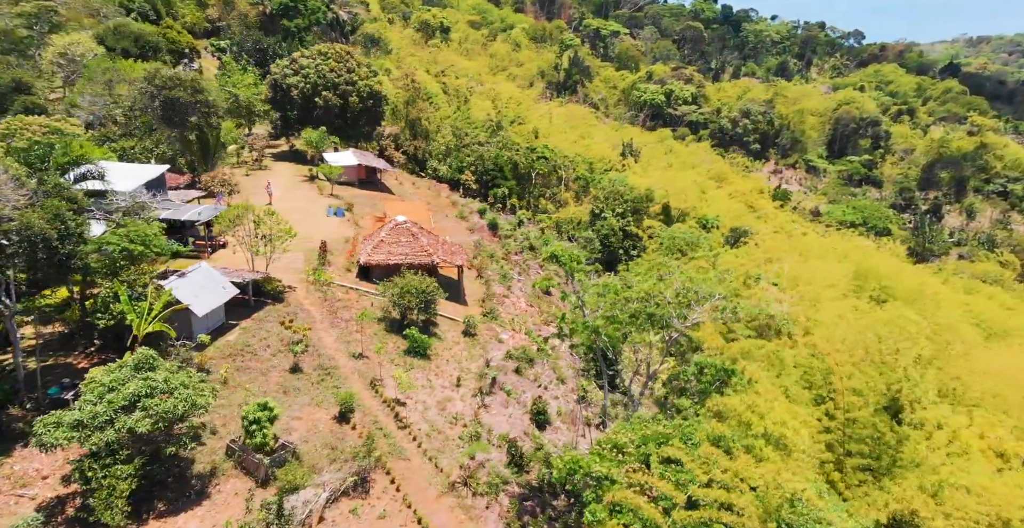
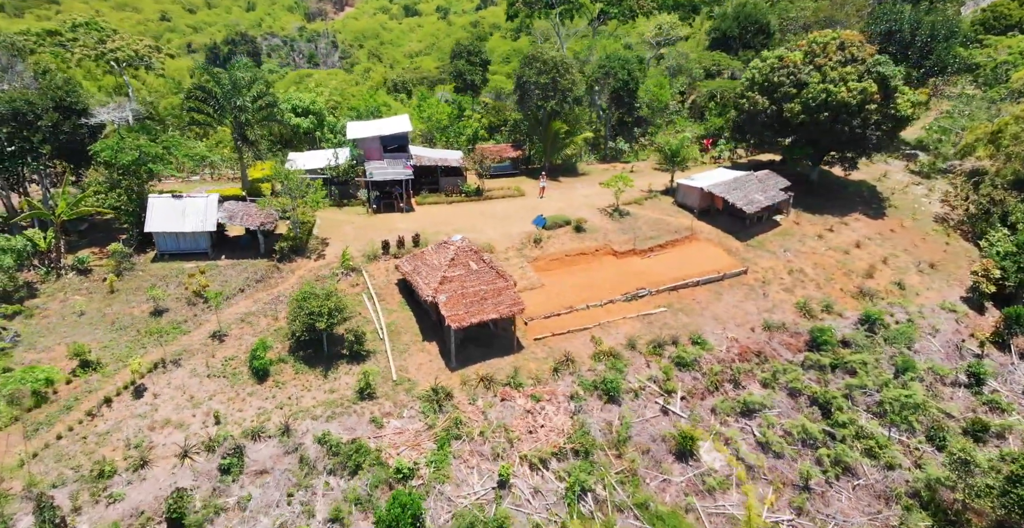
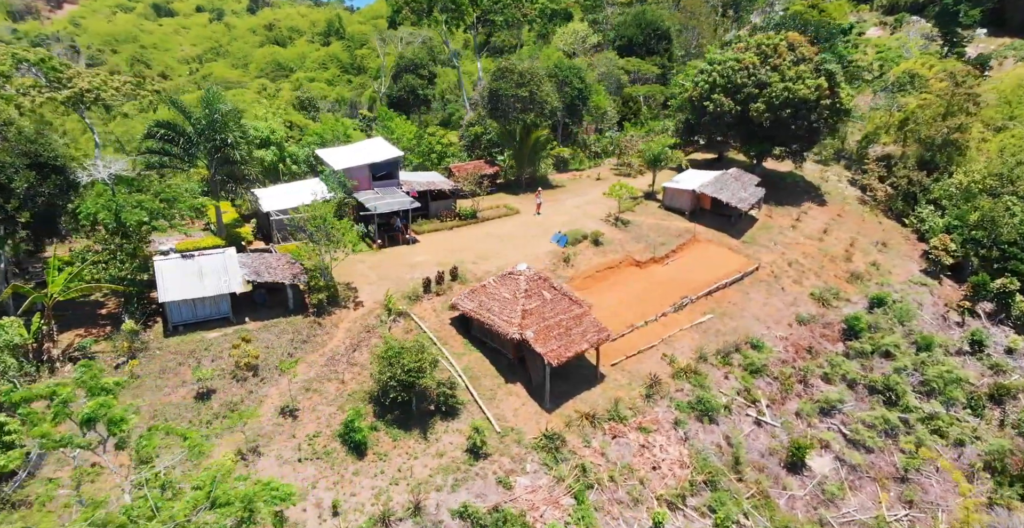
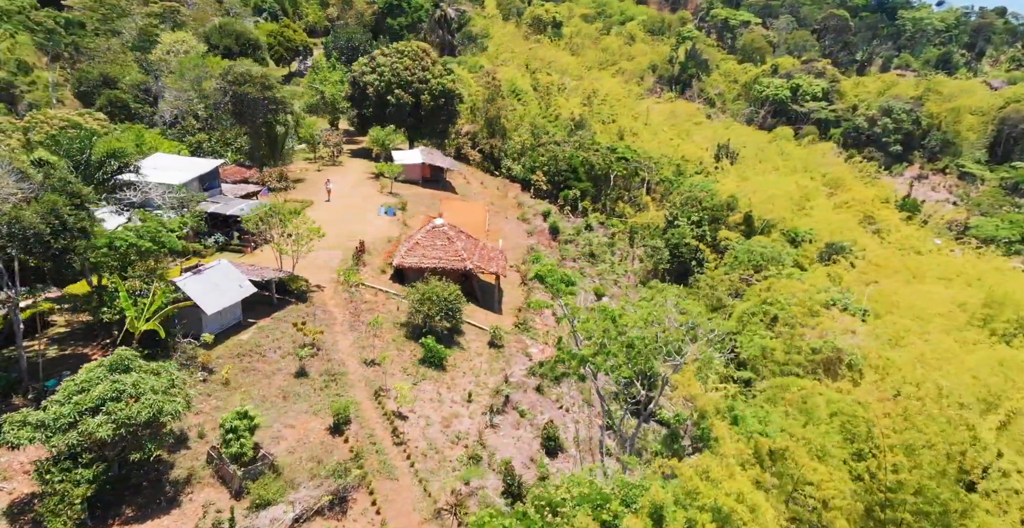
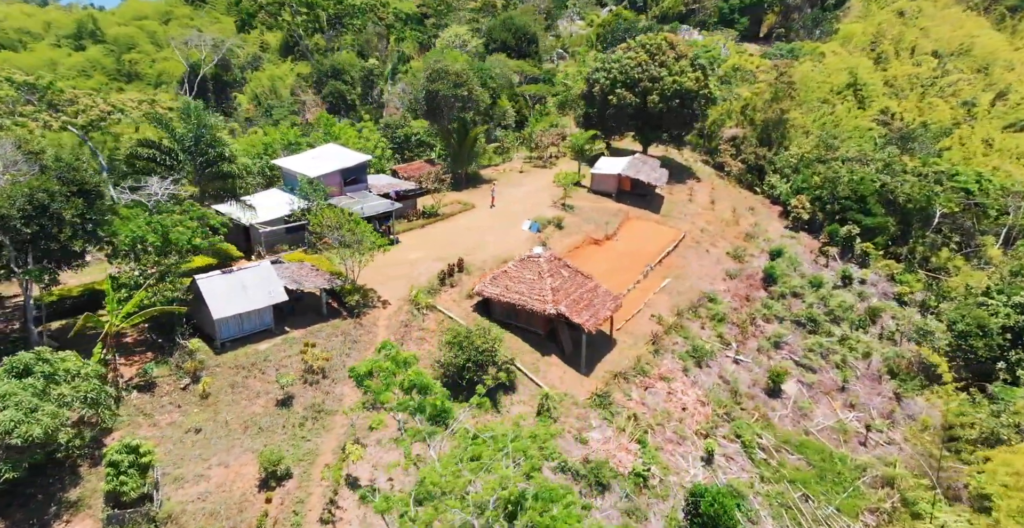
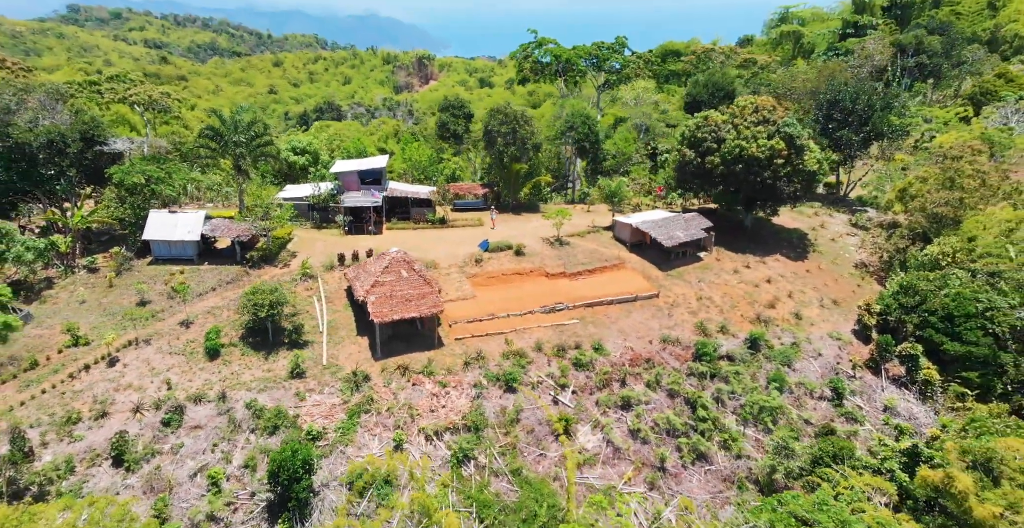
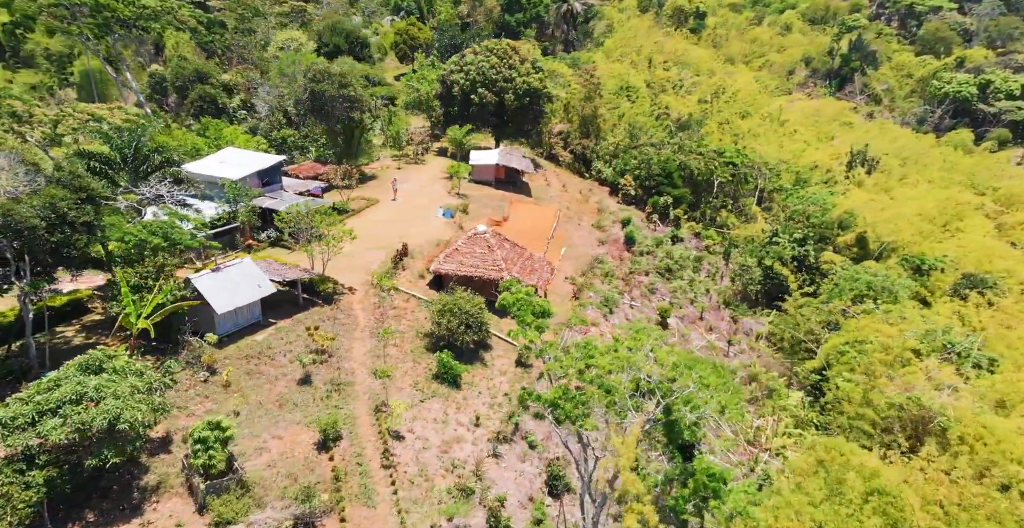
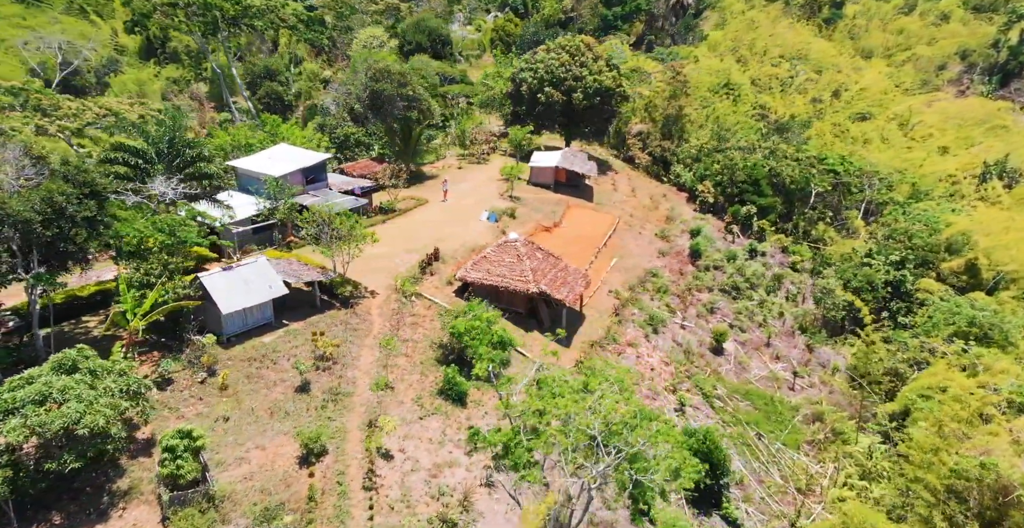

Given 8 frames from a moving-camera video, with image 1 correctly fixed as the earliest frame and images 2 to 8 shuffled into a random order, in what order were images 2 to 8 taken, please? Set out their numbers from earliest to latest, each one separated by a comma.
4, 7, 8, 5, 3, 2, 6
